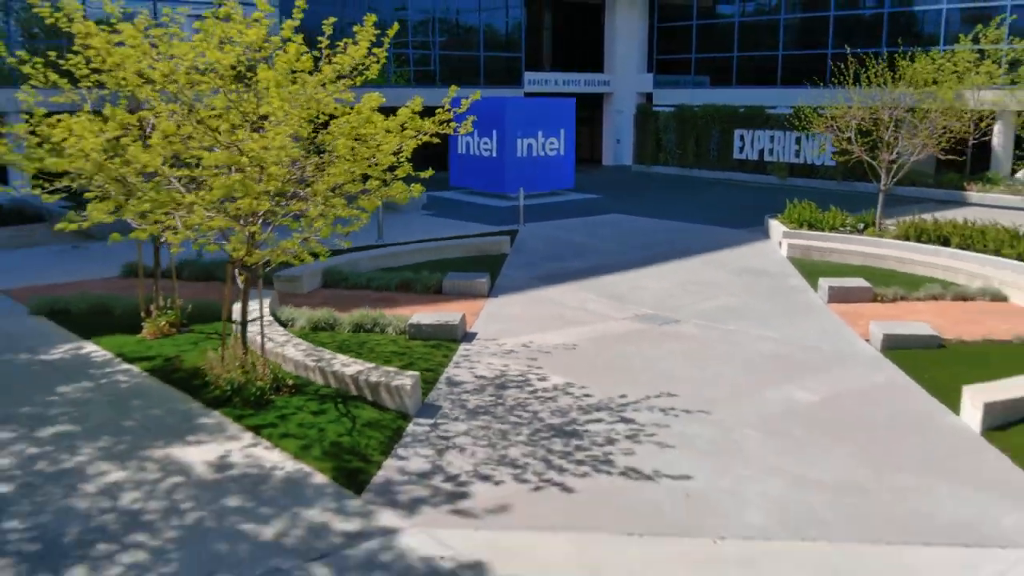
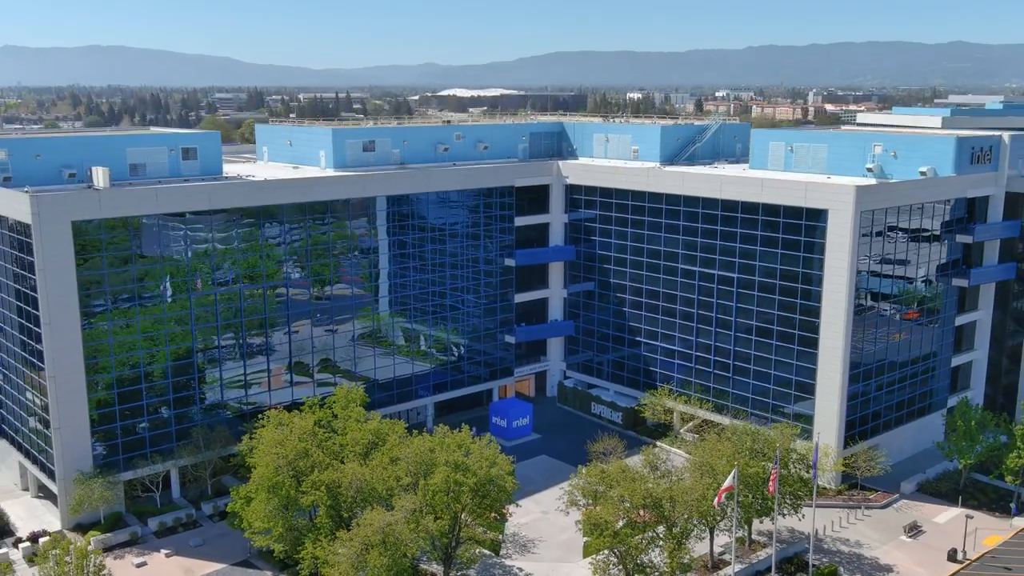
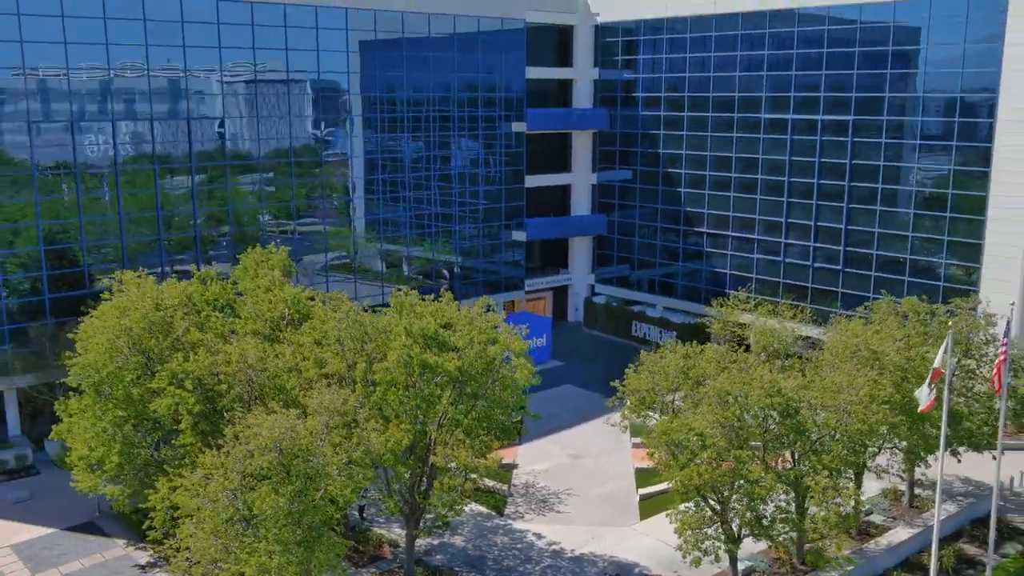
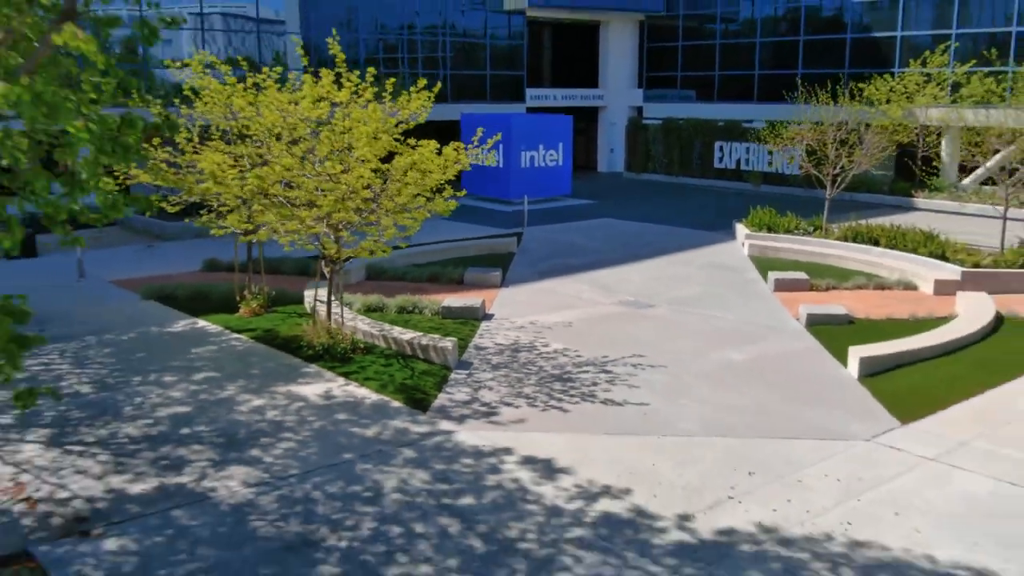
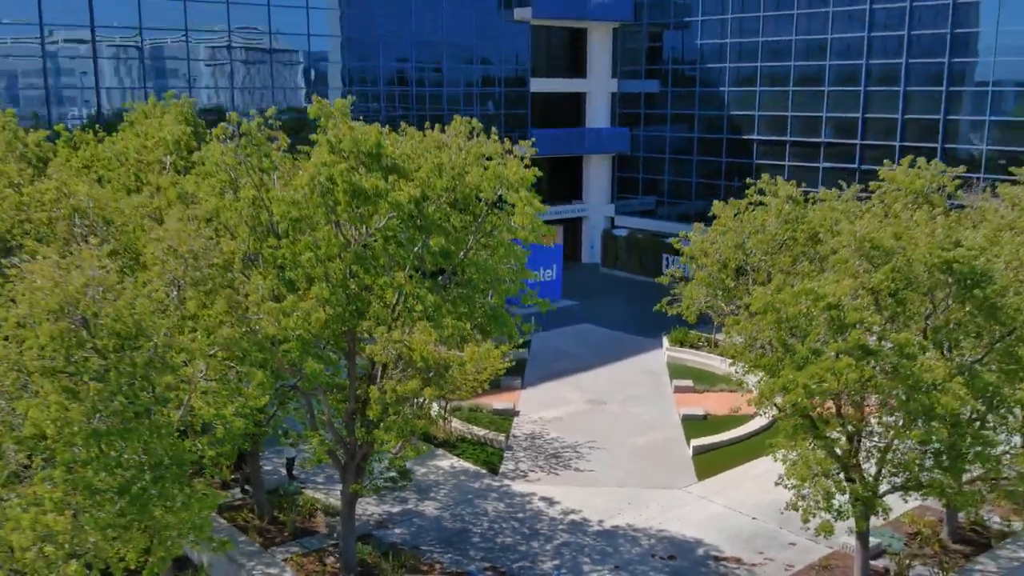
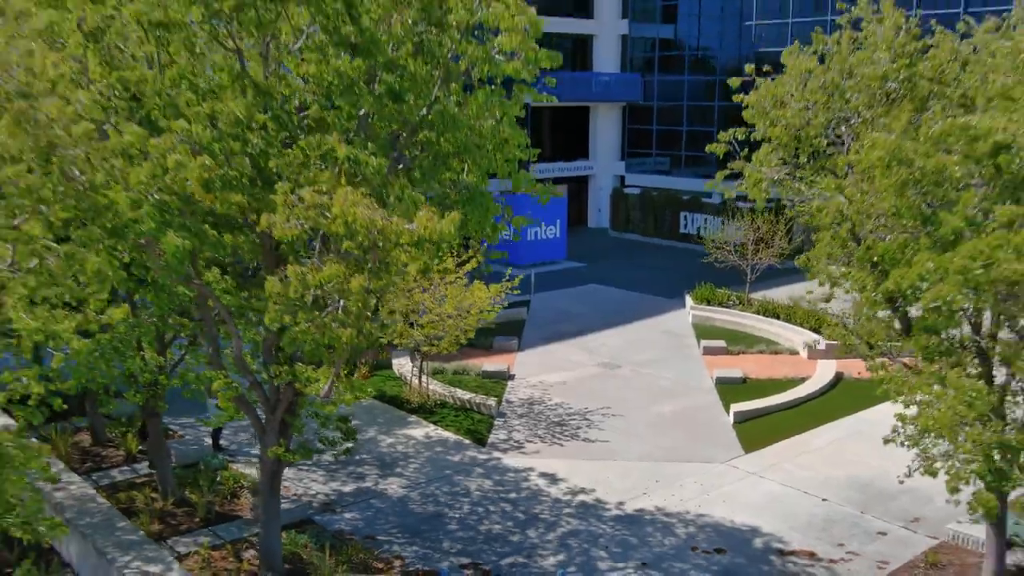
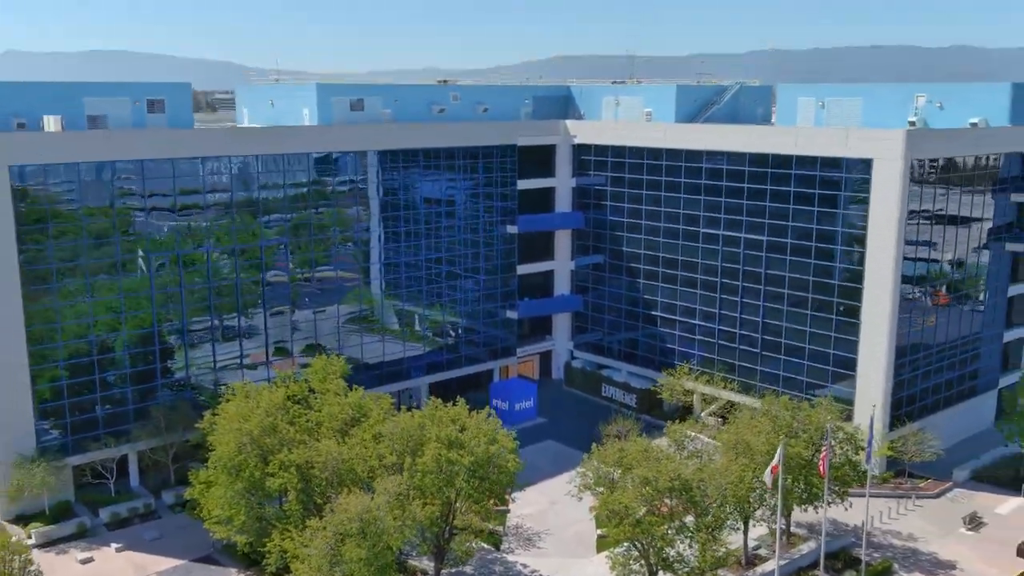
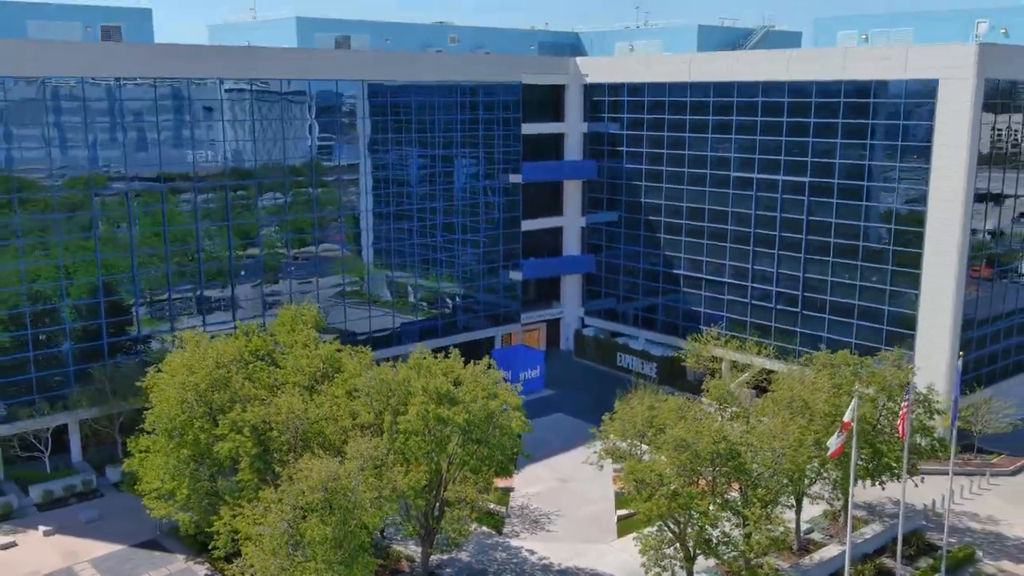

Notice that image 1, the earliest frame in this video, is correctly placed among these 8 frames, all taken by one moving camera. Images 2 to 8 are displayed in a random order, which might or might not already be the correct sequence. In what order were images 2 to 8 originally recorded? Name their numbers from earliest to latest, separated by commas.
4, 6, 5, 3, 8, 7, 2
